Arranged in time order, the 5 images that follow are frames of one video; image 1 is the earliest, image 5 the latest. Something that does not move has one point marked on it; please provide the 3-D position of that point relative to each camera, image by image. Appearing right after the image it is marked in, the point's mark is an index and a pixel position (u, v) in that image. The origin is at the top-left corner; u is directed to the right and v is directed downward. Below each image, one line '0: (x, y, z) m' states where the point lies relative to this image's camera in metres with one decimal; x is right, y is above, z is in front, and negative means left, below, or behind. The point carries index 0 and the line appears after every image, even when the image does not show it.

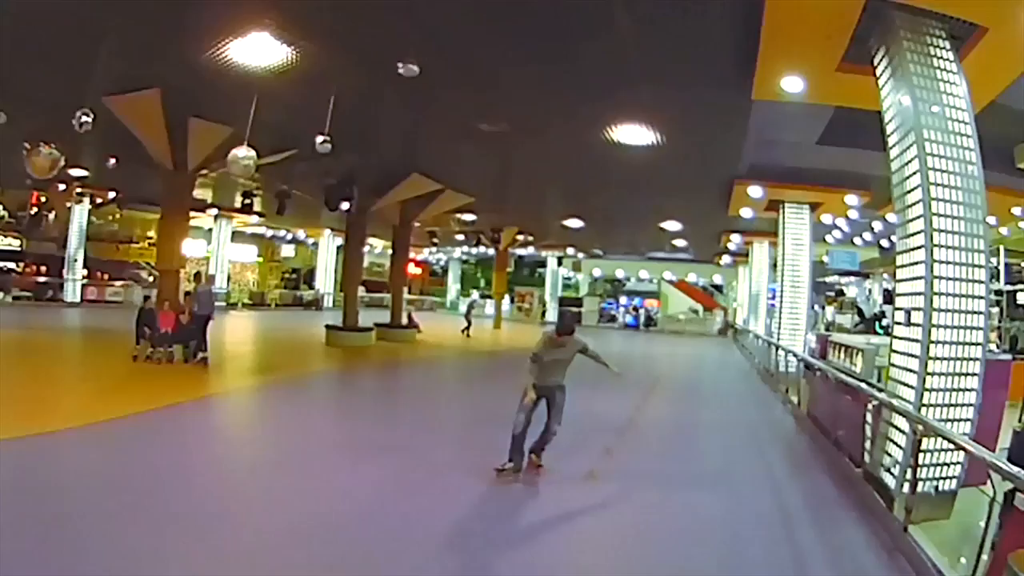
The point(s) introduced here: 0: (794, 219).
0: (+4.2, +1.1, +11.1) m
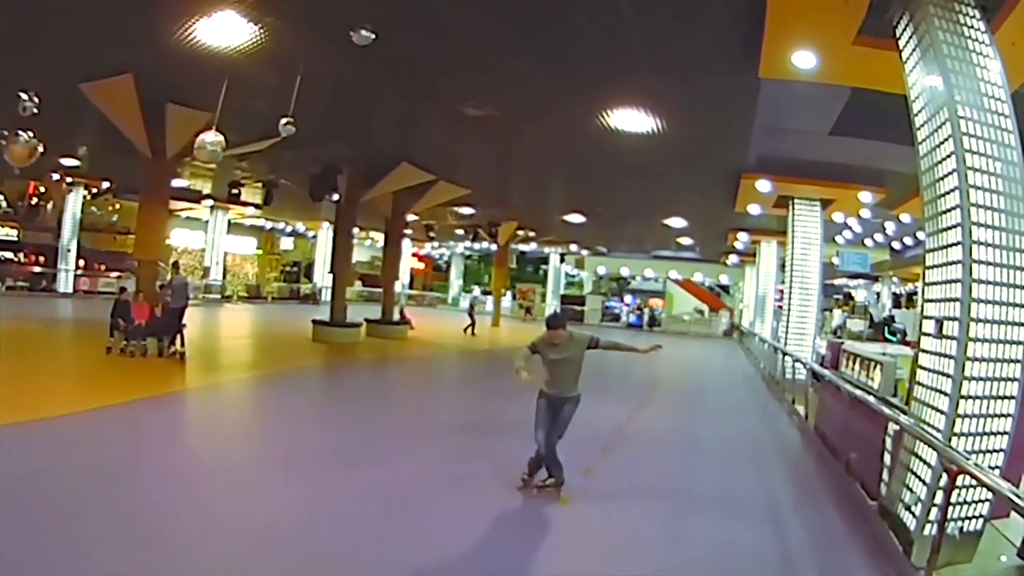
0: (+4.1, +1.0, +10.6) m
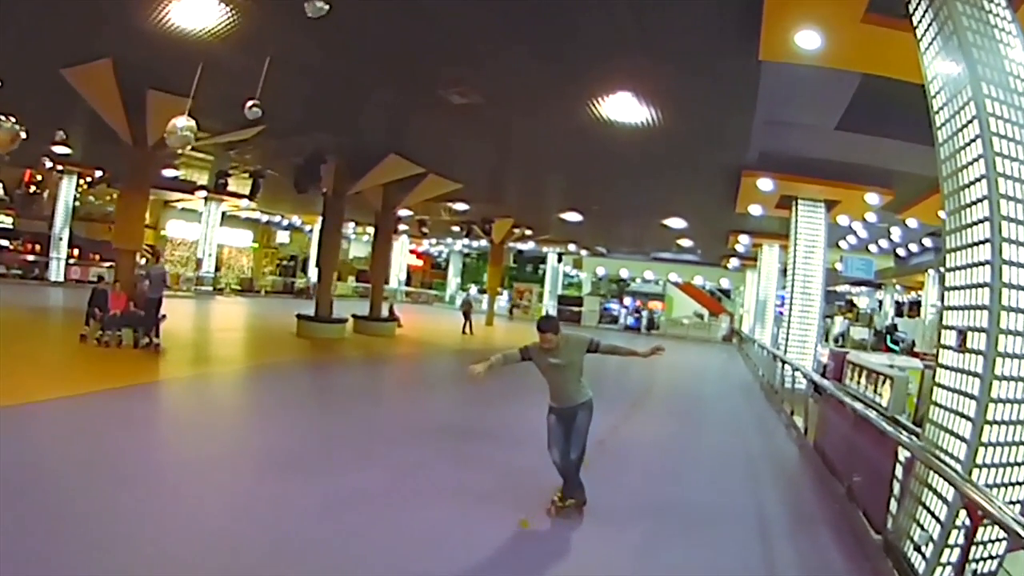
0: (+4.0, +1.0, +10.2) m
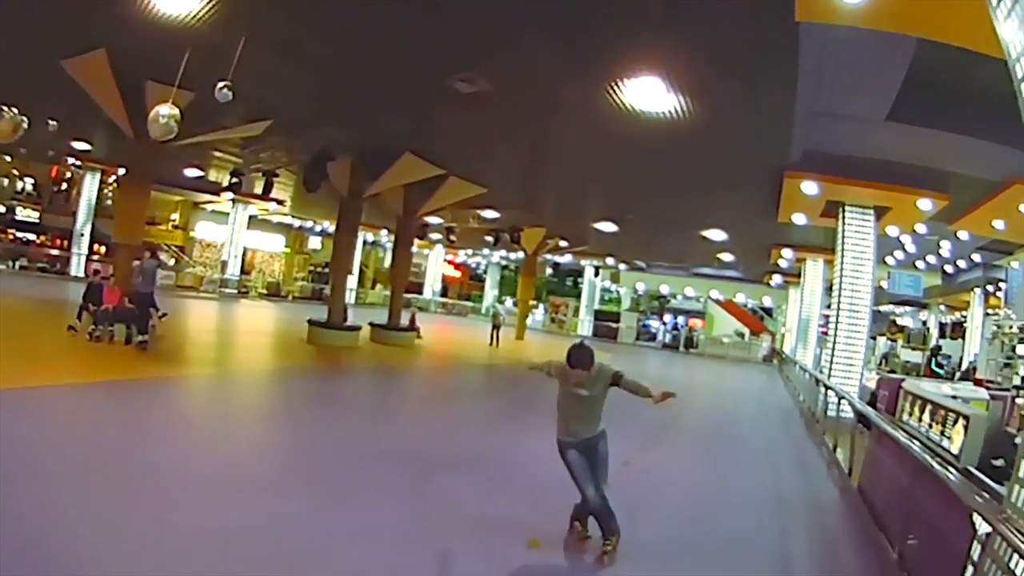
0: (+4.4, +0.7, +9.4) m
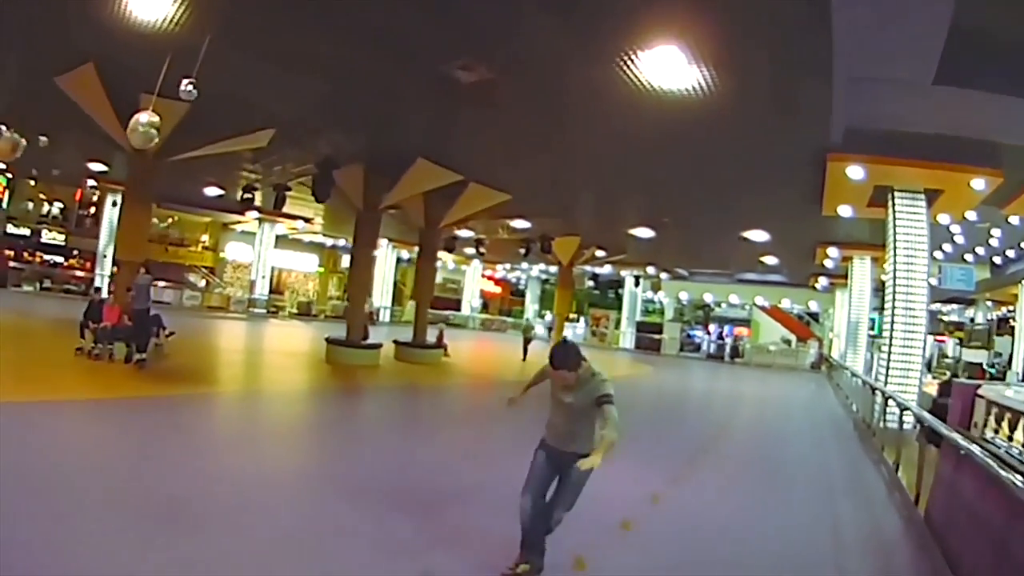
0: (+4.7, +0.7, +8.6) m
